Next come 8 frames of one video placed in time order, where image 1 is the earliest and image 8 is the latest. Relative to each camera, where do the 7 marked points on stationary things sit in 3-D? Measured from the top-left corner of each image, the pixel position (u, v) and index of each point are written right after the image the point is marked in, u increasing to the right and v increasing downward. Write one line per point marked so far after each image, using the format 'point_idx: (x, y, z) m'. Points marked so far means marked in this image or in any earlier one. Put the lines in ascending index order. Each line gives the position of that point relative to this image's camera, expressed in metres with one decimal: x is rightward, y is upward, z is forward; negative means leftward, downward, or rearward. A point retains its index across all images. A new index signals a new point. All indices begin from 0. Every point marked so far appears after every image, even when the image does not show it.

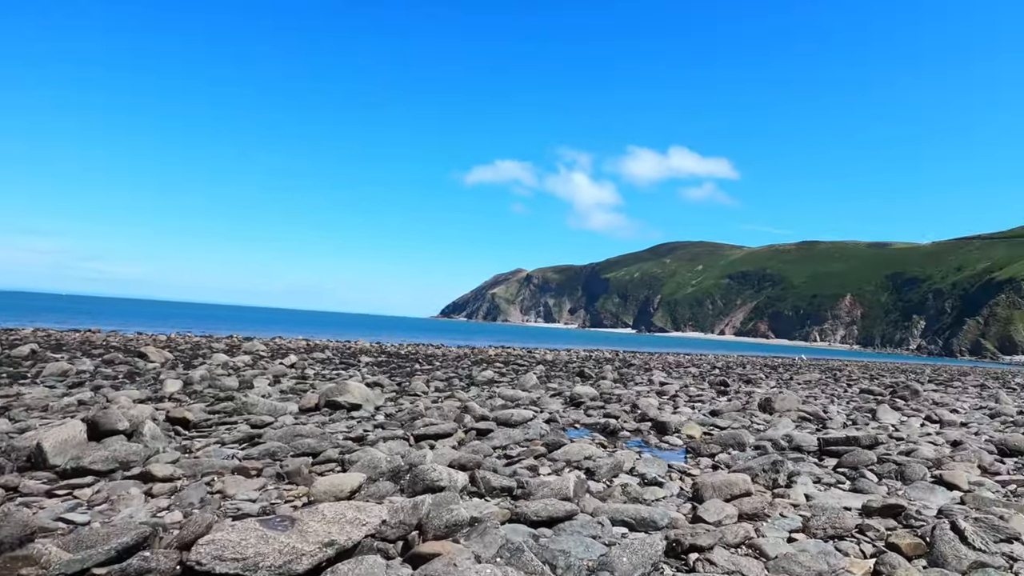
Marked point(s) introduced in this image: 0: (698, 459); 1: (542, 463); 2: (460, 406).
0: (+1.8, -1.7, +5.7) m
1: (+0.2, -1.4, +4.6) m
2: (-0.7, -1.5, +7.4) m
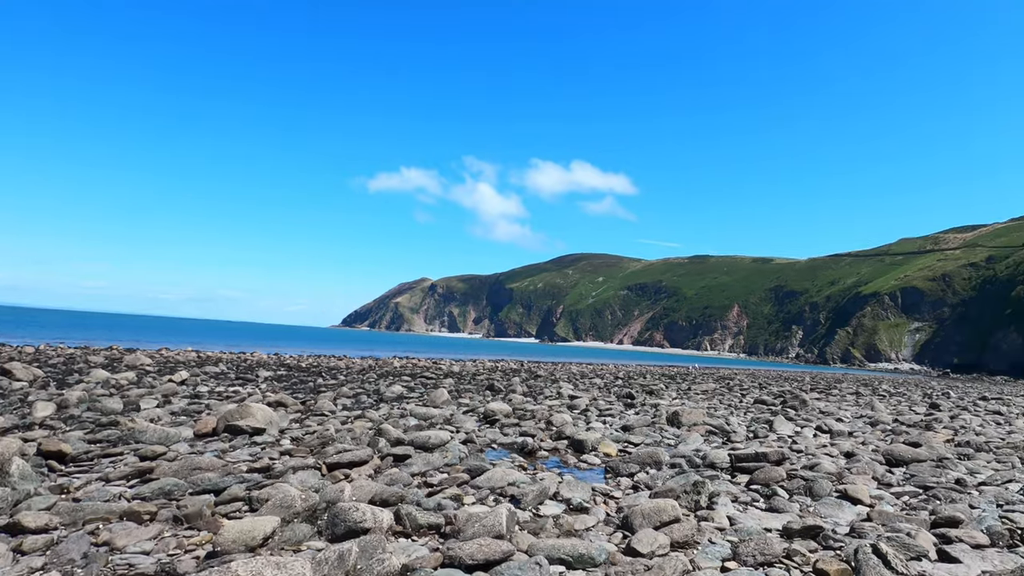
0: (+1.1, -2.0, +5.8) m
1: (-0.4, -1.6, +4.5) m
2: (-1.7, -1.8, +7.1) m
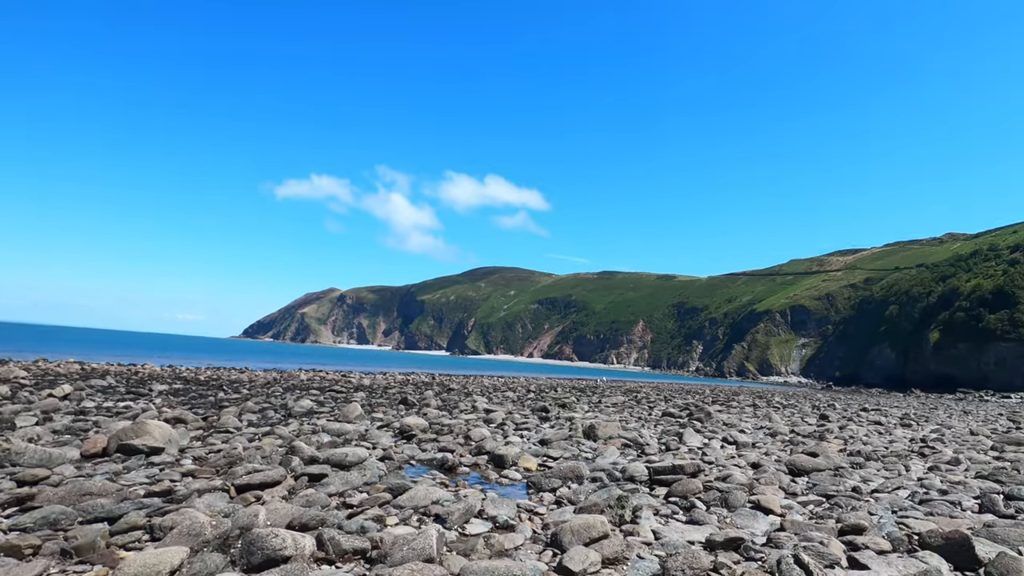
0: (+0.3, -2.1, +5.8) m
1: (-0.9, -1.7, +4.3) m
2: (-2.6, -1.9, +6.7) m
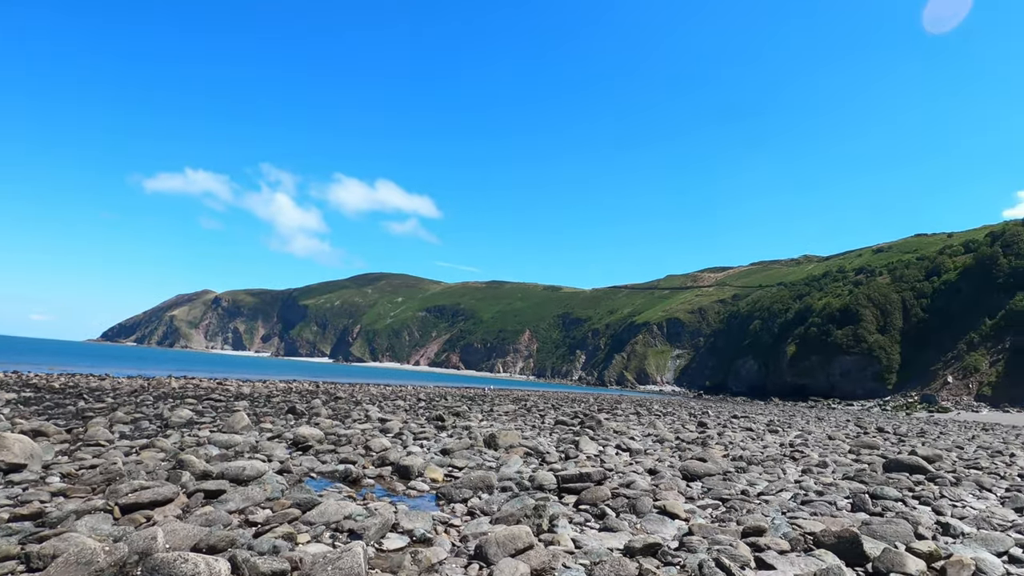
0: (-0.6, -2.2, +5.7) m
1: (-1.5, -1.8, +4.1) m
2: (-3.6, -1.9, +6.1) m
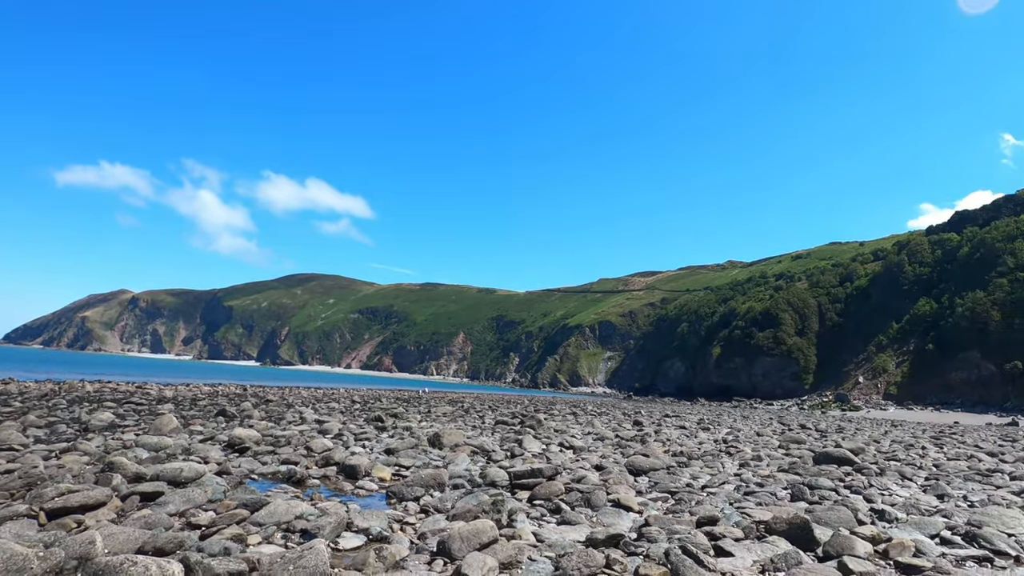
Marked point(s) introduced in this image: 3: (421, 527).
0: (-1.0, -2.1, +5.6) m
1: (-1.8, -1.7, +3.9) m
2: (-4.1, -1.8, +5.7) m
3: (-0.7, -1.9, +4.5) m
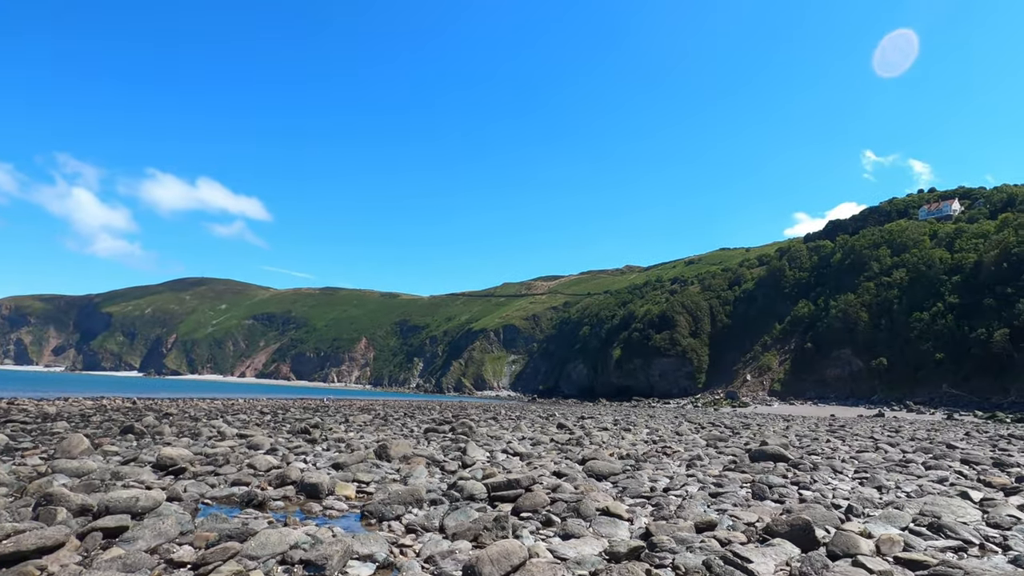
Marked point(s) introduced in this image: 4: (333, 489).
0: (-1.1, -2.2, +5.3) m
1: (-1.6, -1.7, +3.5) m
2: (-4.2, -1.8, +4.9) m
3: (-0.6, -1.9, +4.2) m
4: (-2.2, -2.4, +6.9) m
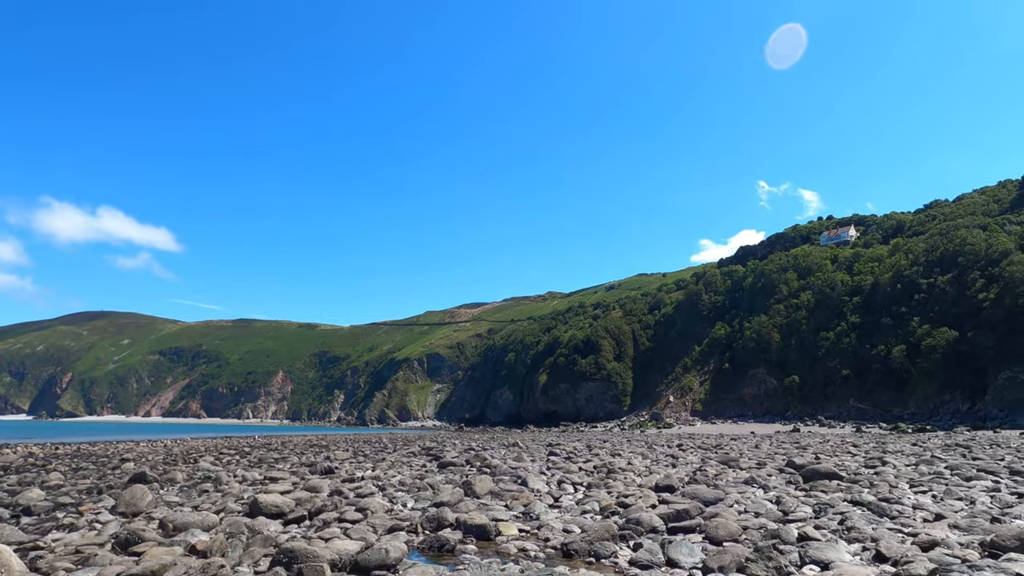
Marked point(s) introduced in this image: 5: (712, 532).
0: (+1.0, -2.6, +5.3) m
1: (+0.6, -2.0, +3.5) m
2: (-2.0, -2.2, +4.7) m
3: (+1.5, -2.2, +4.3) m
4: (-0.2, -2.9, +6.8) m
5: (+2.1, -2.6, +5.9) m
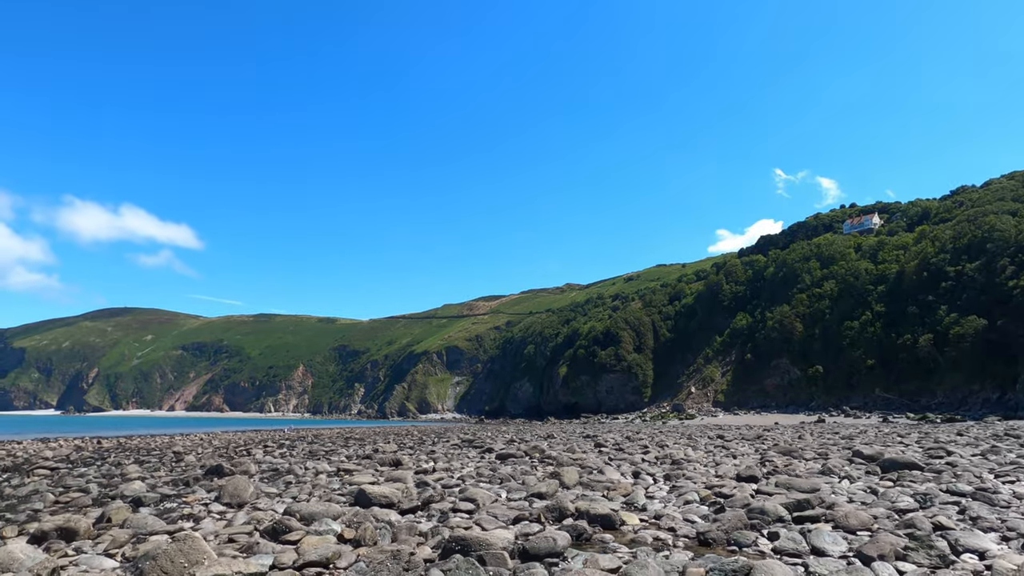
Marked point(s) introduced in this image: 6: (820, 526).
0: (+2.4, -2.5, +5.4) m
1: (+1.9, -2.0, +3.6) m
2: (-0.7, -2.2, +5.0) m
3: (+2.9, -2.2, +4.4) m
4: (+1.3, -2.9, +7.0) m
5: (+3.5, -2.5, +6.0) m
6: (+3.2, -2.6, +6.1) m
